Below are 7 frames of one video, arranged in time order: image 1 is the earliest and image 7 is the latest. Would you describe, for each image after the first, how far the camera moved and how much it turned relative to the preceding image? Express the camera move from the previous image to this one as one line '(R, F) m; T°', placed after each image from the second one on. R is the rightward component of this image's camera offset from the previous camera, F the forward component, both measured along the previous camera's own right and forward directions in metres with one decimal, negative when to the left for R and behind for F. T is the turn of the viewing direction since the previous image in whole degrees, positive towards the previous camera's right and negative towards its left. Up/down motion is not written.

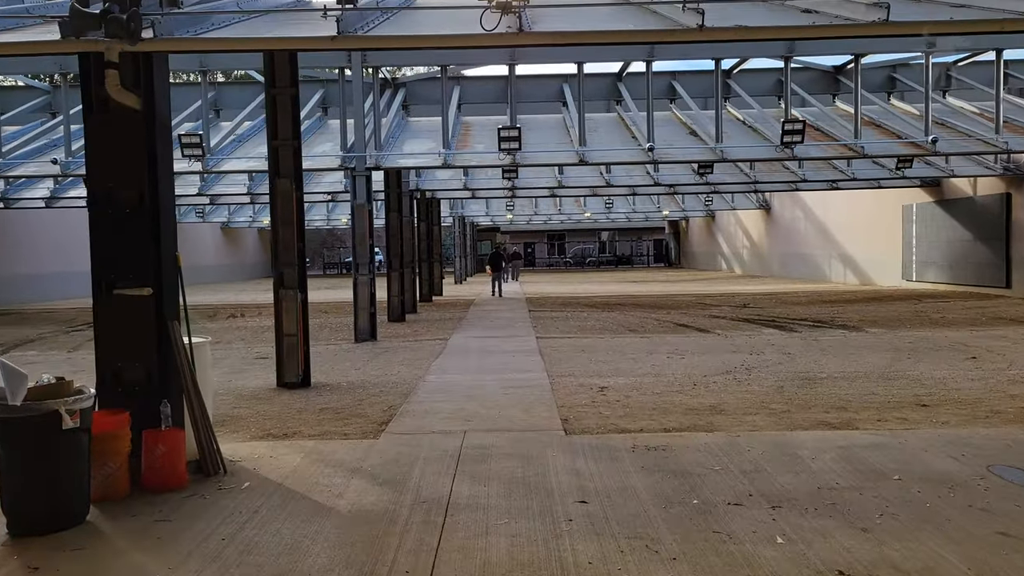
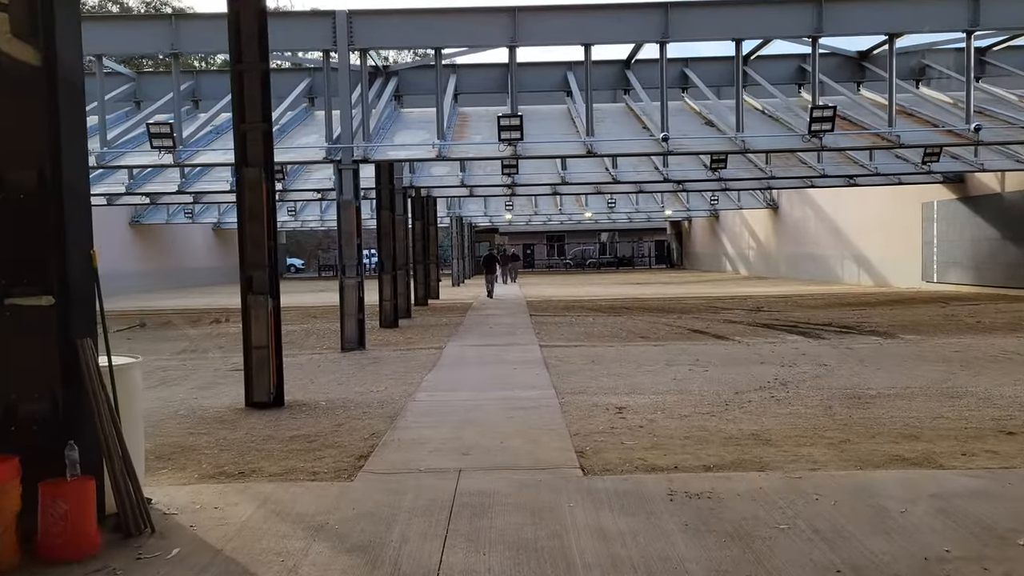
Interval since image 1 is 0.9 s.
(0.0, +1.3) m; 0°
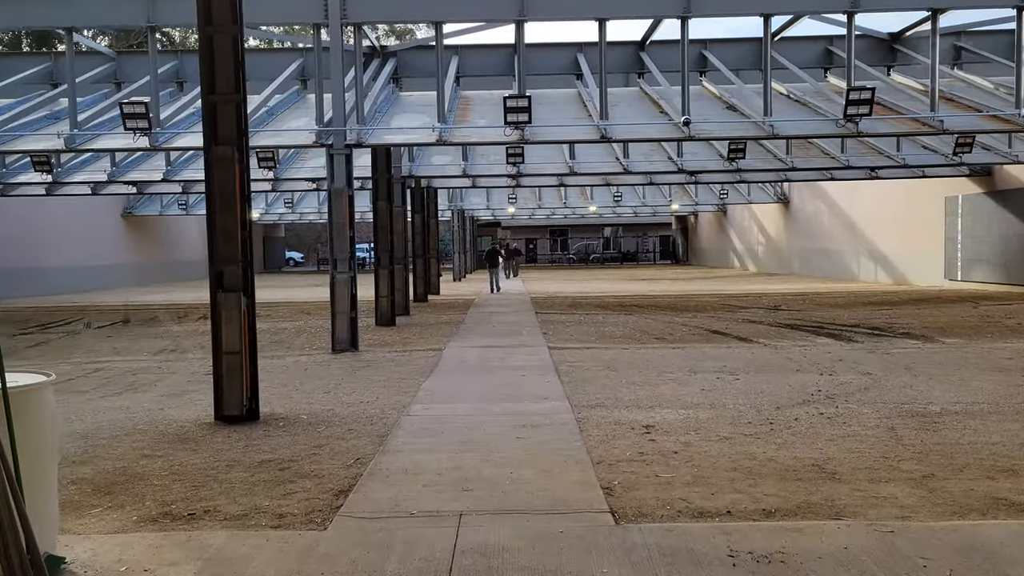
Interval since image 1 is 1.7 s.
(-0.1, +1.1) m; 0°
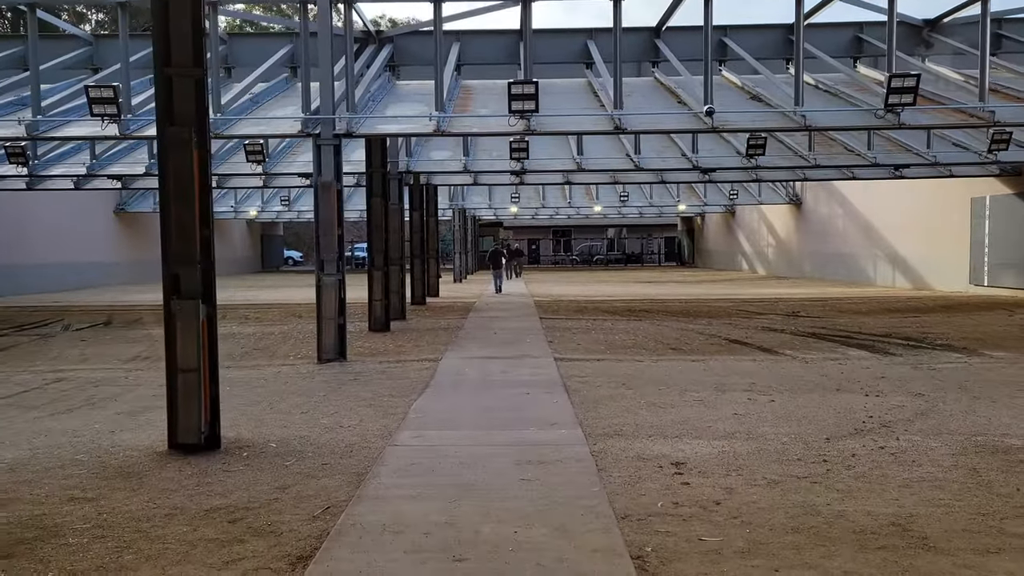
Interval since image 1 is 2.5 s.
(0.0, +1.1) m; 0°
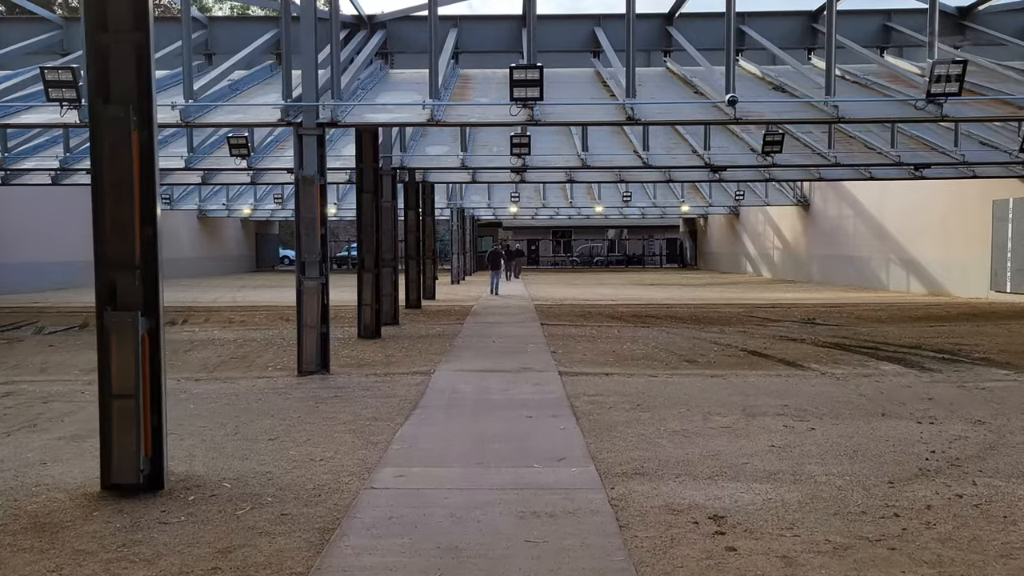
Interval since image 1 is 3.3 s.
(0.0, +1.0) m; 0°
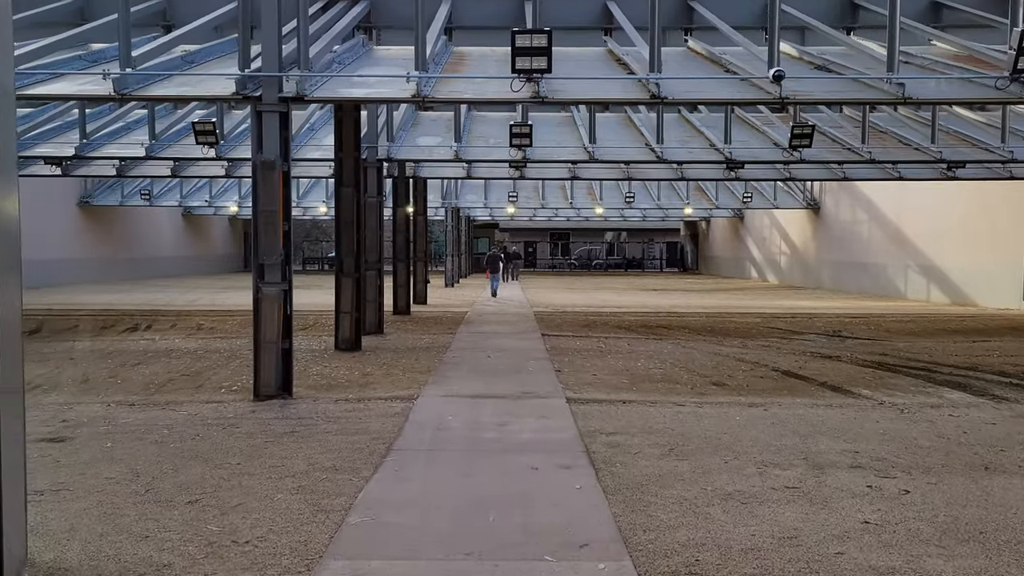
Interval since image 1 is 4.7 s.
(0.0, +1.7) m; 0°
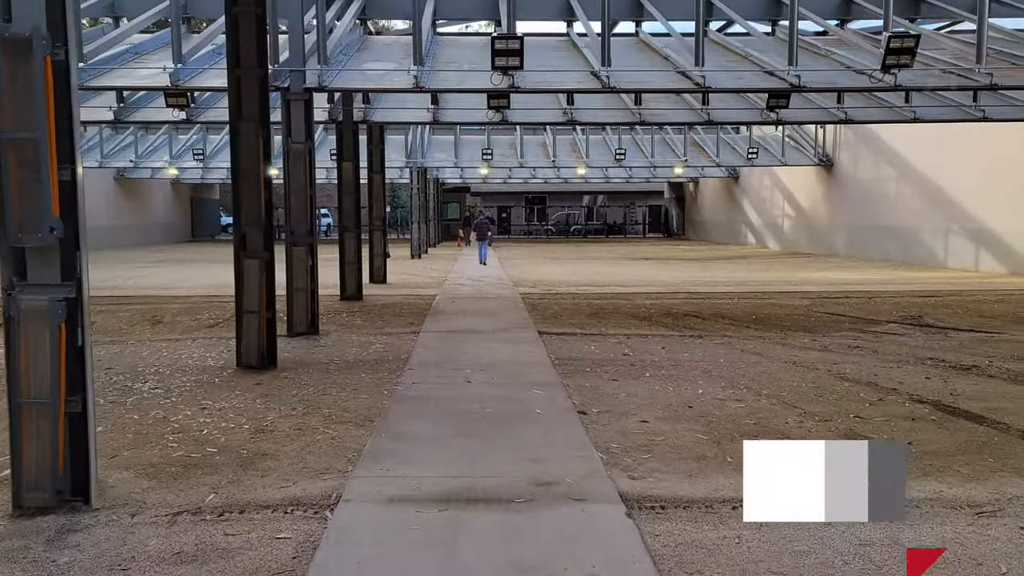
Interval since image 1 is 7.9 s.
(-0.2, +4.2) m; +2°
